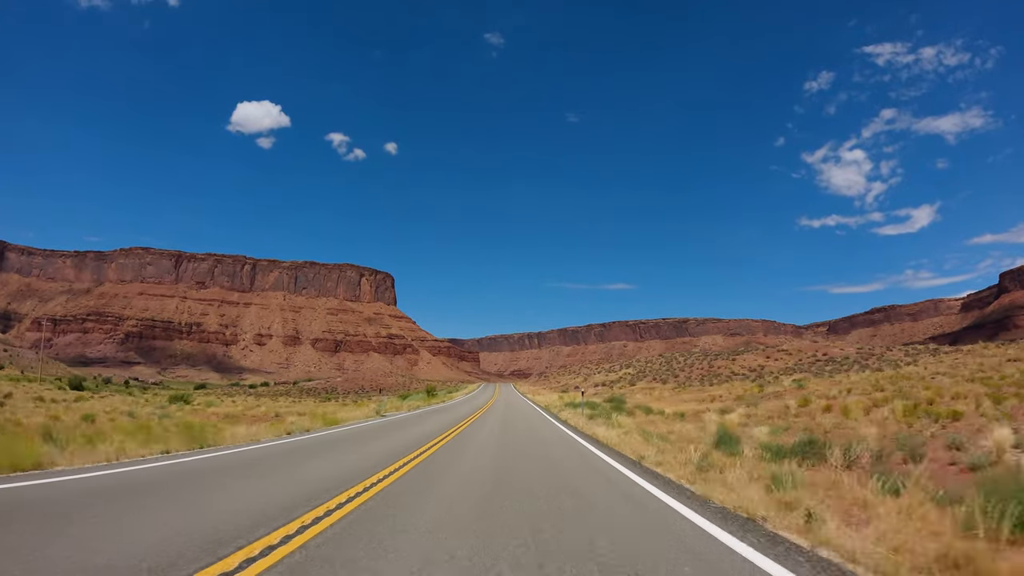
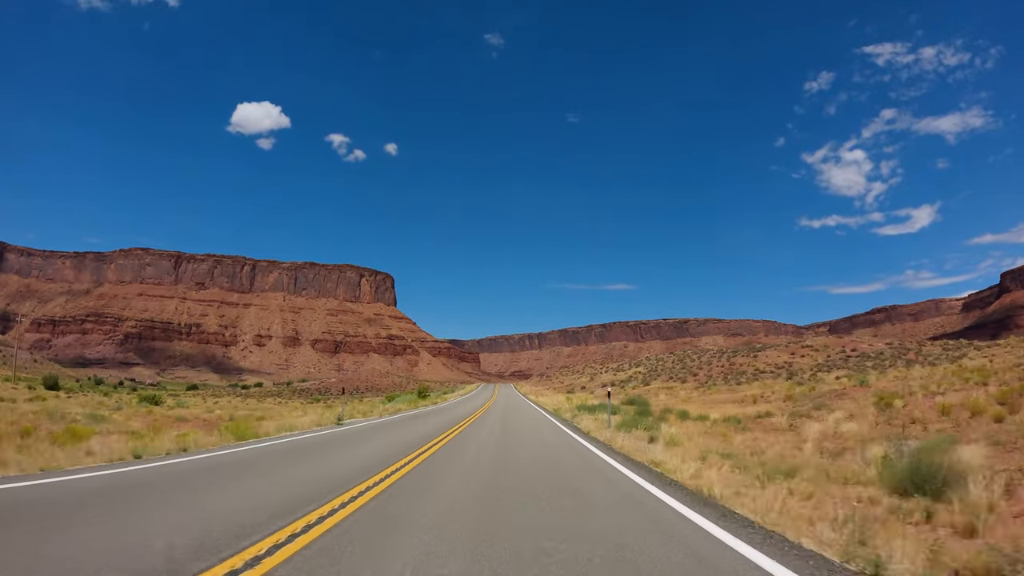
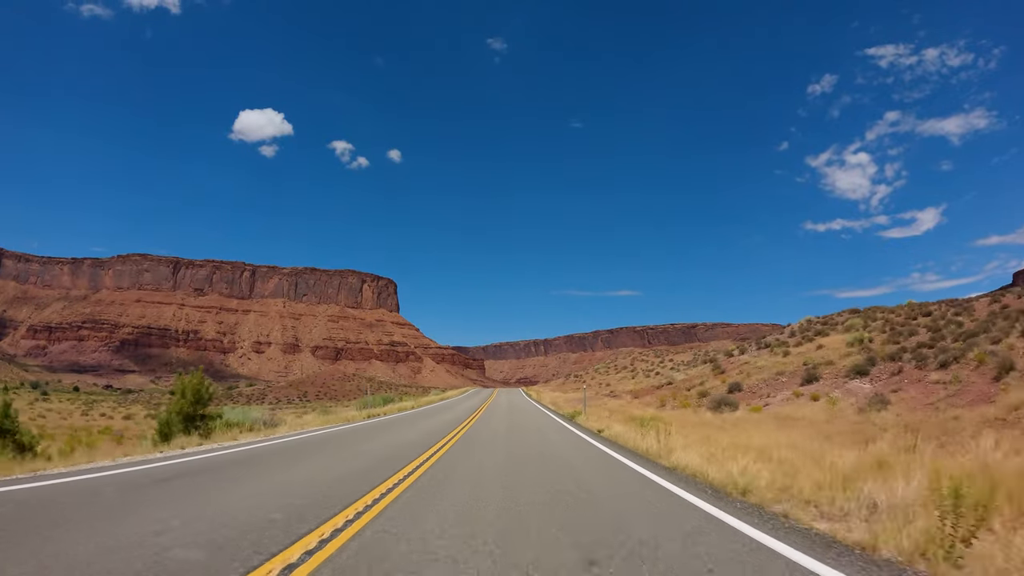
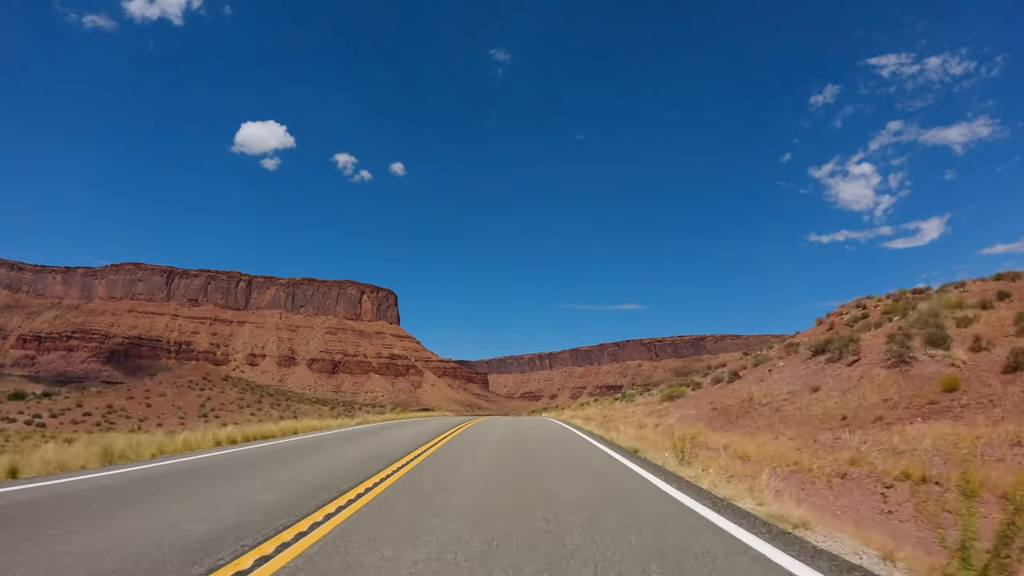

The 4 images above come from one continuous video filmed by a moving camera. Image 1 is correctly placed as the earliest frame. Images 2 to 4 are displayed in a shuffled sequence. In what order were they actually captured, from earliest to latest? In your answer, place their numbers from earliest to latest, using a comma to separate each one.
2, 3, 4
